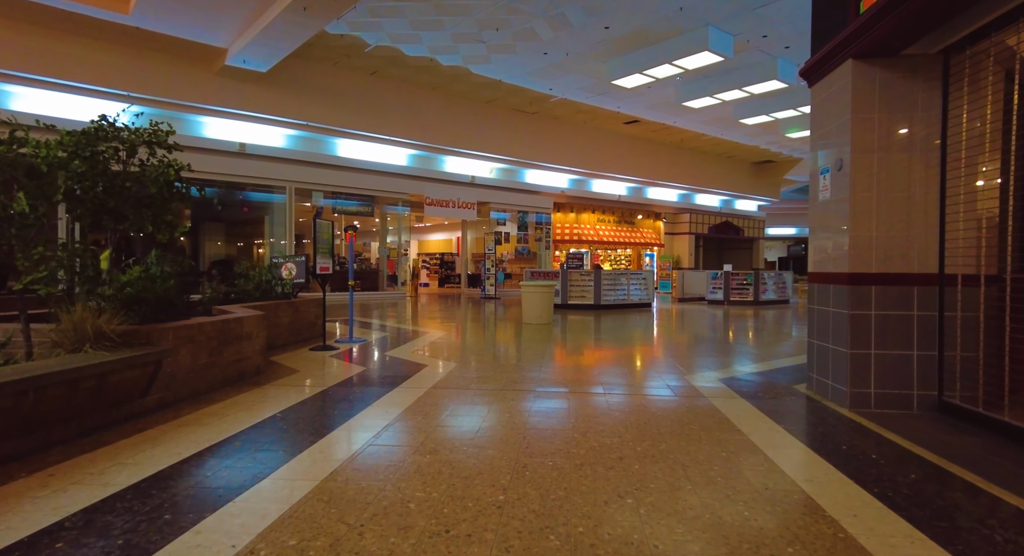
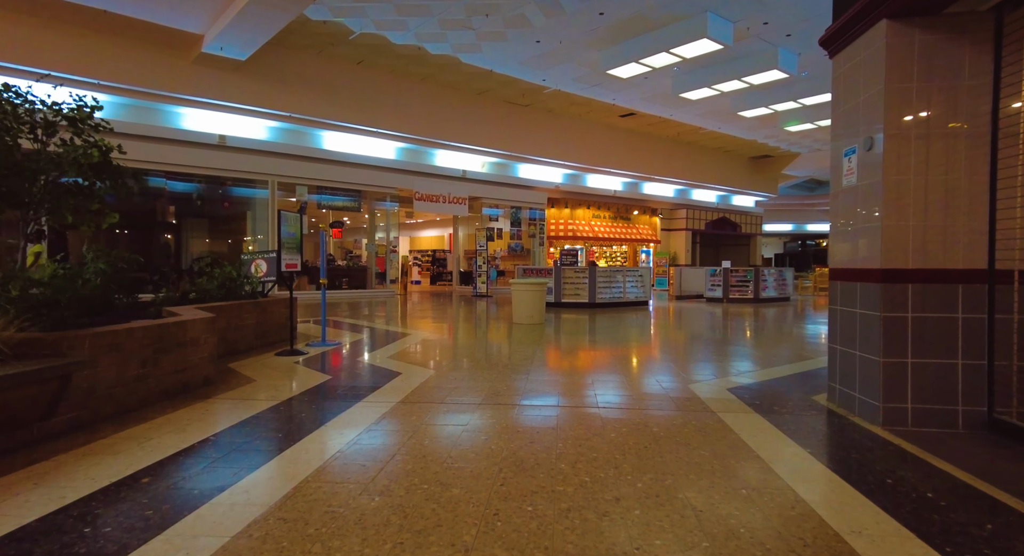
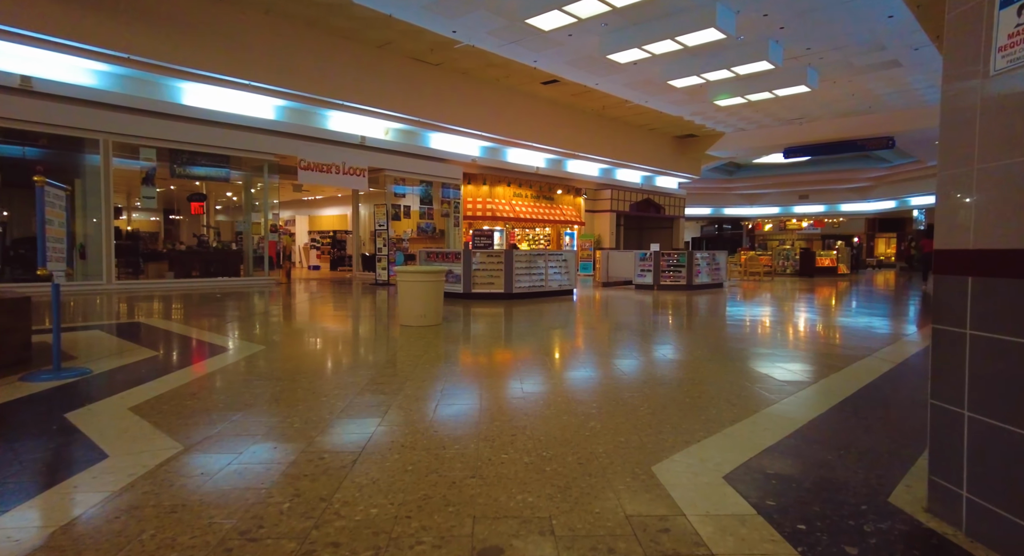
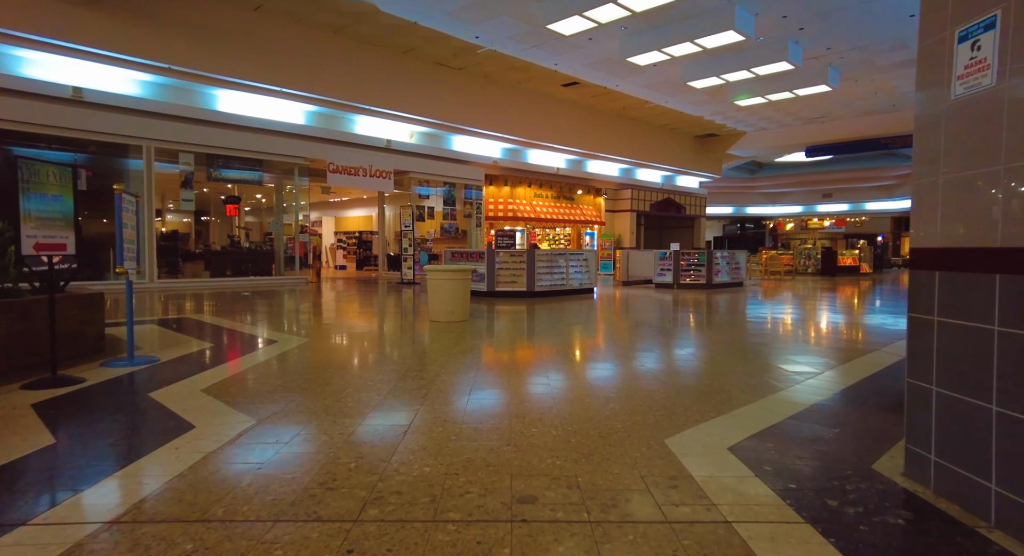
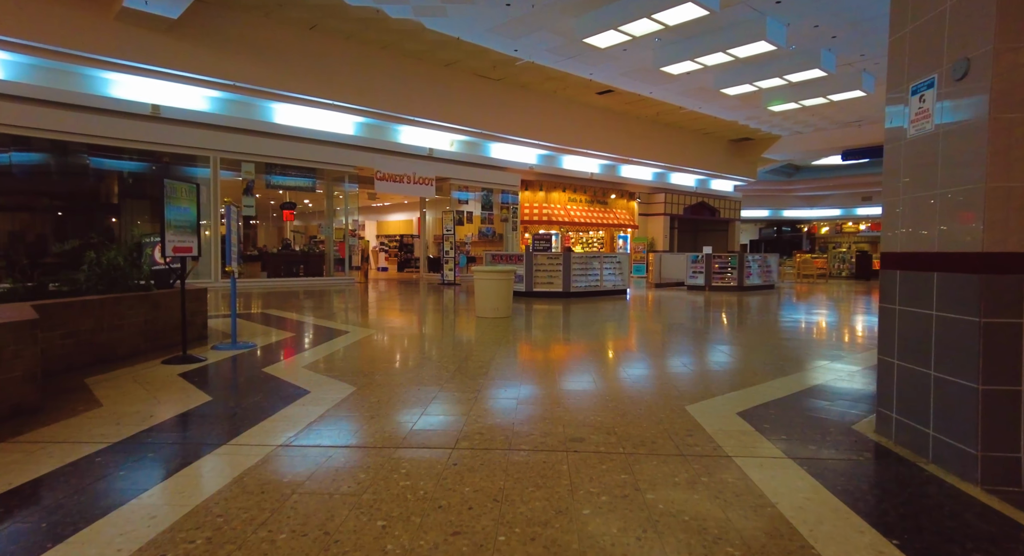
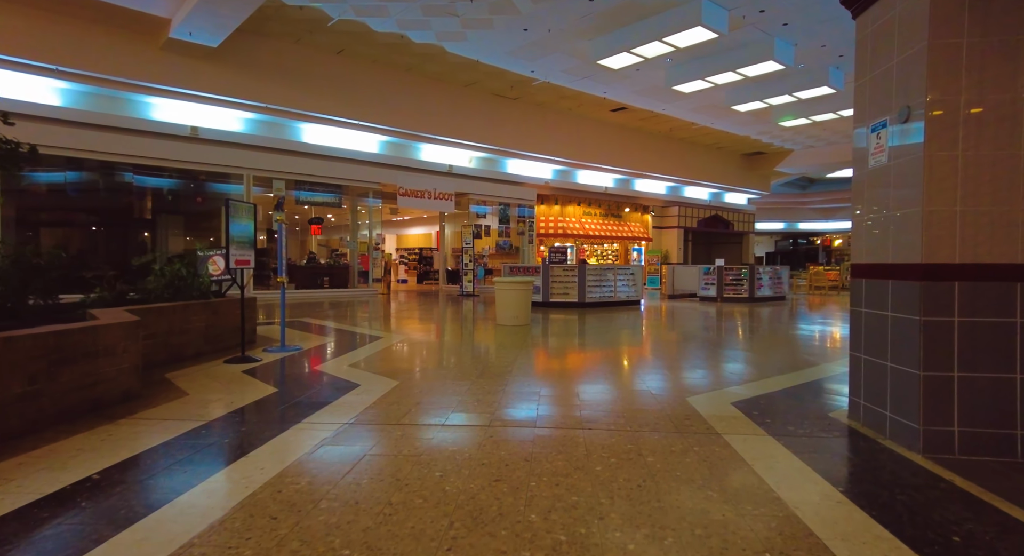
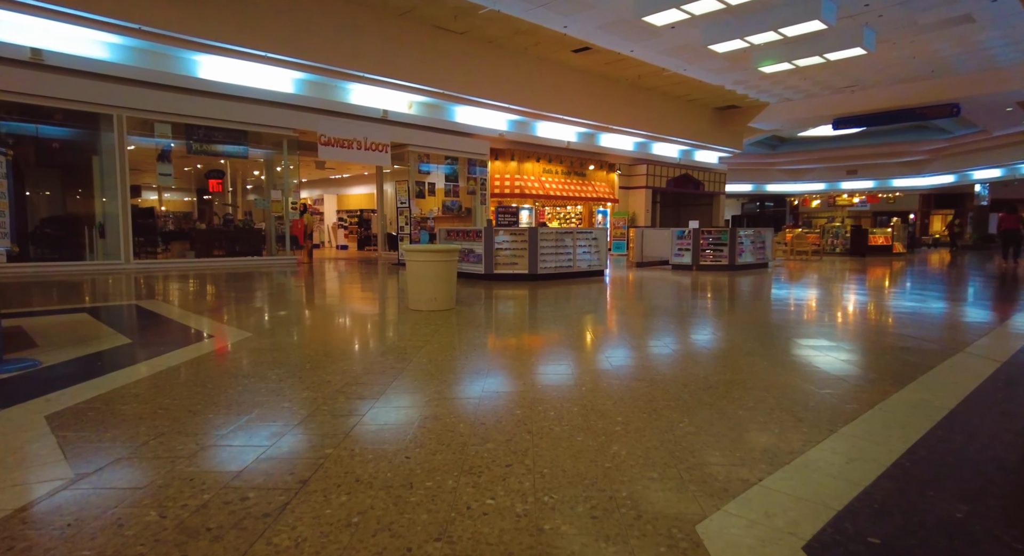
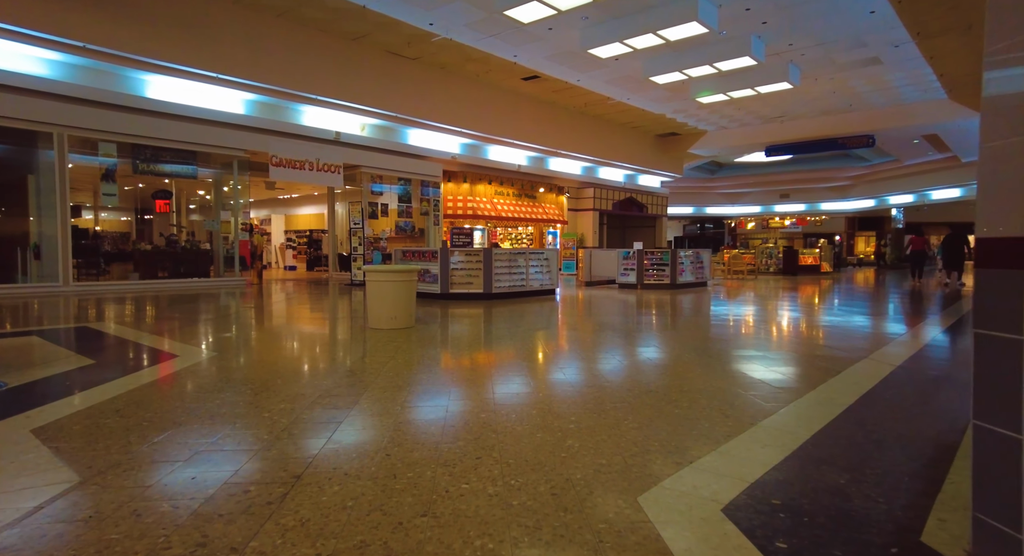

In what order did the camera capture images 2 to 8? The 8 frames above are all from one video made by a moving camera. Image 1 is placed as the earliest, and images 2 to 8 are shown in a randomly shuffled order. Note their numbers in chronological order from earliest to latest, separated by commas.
2, 6, 5, 4, 3, 8, 7
